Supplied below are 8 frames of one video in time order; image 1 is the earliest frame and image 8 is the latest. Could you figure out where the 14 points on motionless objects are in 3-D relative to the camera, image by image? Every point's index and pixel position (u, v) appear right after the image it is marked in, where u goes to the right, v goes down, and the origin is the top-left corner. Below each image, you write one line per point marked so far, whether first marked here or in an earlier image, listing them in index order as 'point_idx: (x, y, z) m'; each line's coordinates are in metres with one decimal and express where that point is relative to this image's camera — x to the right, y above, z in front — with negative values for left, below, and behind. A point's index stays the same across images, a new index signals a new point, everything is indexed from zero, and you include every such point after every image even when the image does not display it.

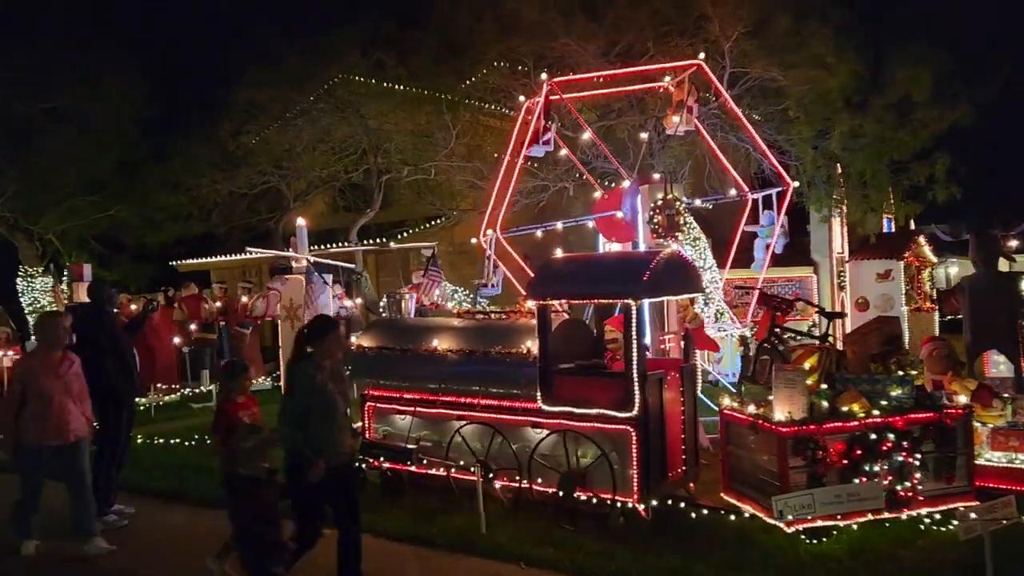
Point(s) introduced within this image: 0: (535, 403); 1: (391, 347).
0: (+0.2, -0.8, +7.1) m
1: (-1.0, -0.5, +8.2) m
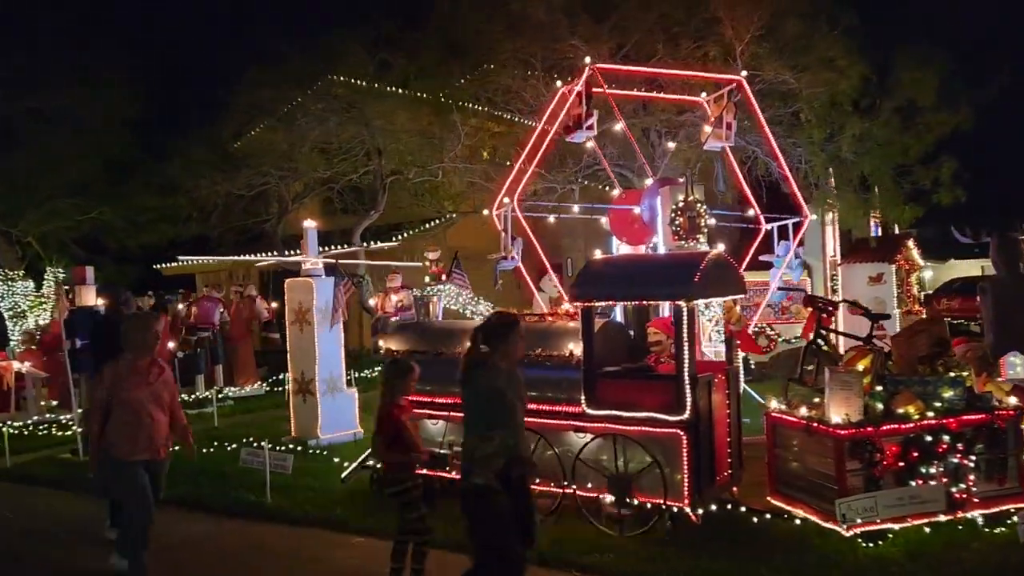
0: (+0.5, -0.9, +7.0) m
1: (-0.7, -0.5, +8.1) m
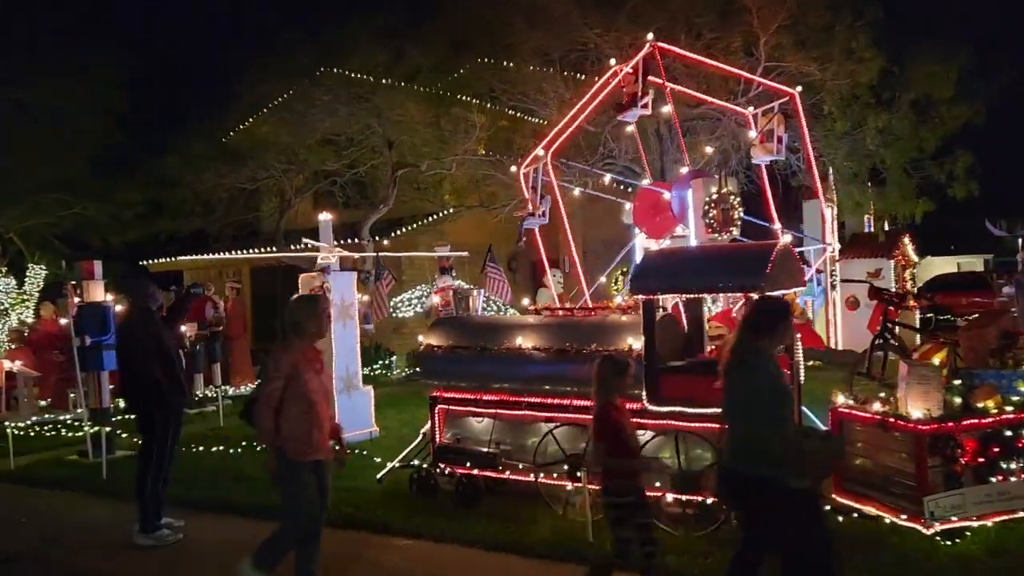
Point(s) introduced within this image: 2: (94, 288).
0: (+0.9, -0.8, +6.8) m
1: (-0.4, -0.5, +7.8) m
2: (-4.5, 0.0, +10.7) m
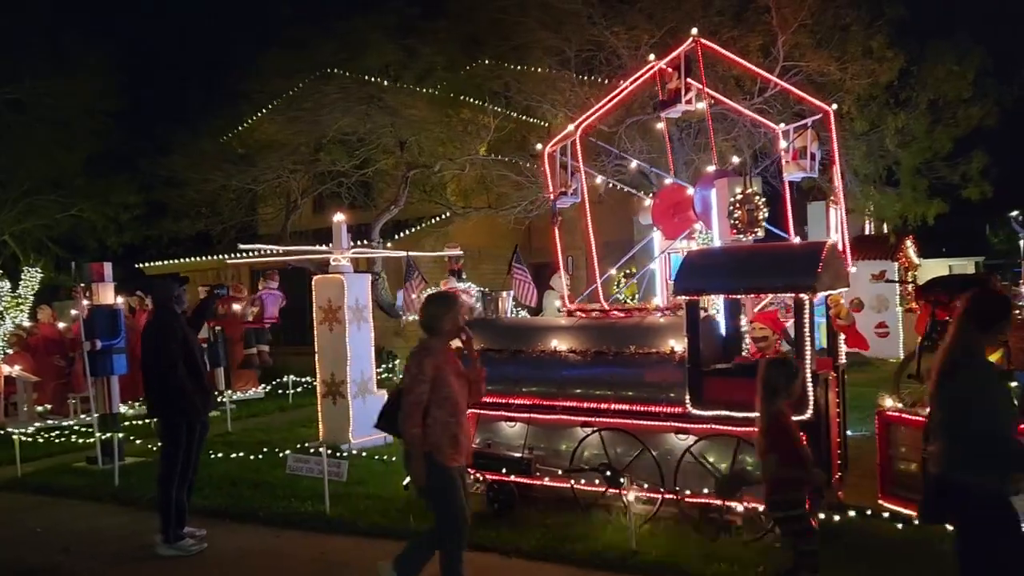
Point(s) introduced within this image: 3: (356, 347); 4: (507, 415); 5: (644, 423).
0: (+1.1, -0.8, +6.6) m
1: (-0.1, -0.5, +7.6) m
2: (-4.3, 0.0, +10.4) m
3: (-1.7, -0.7, +10.9) m
4: (0.0, -1.0, +7.5) m
5: (+0.9, -0.9, +6.8) m
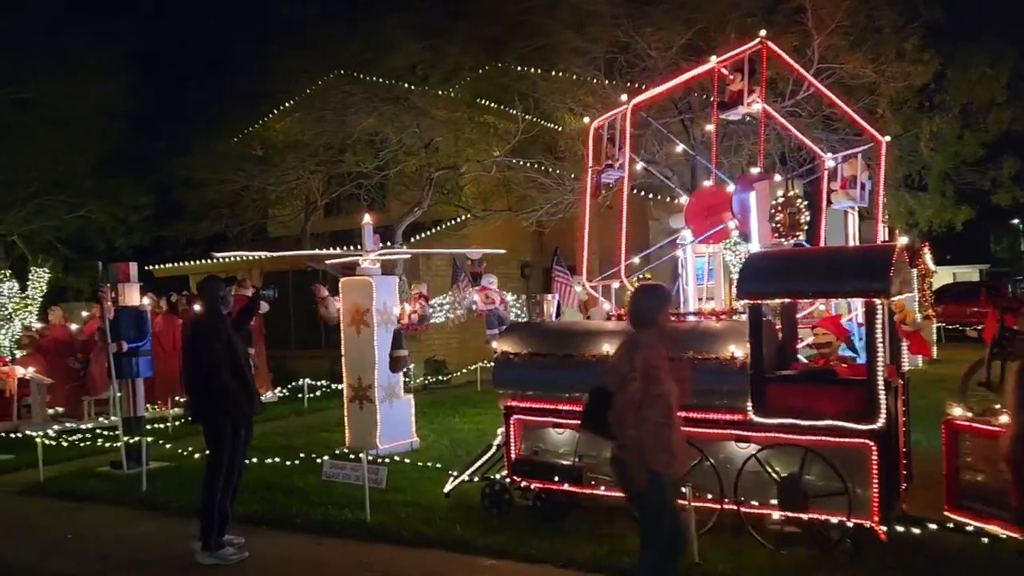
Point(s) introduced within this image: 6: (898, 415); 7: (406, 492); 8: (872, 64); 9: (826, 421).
0: (+1.5, -0.8, +6.4) m
1: (+0.2, -0.5, +7.4) m
2: (-4.0, 0.0, +10.2) m
3: (-1.4, -0.7, +10.7) m
4: (+0.3, -1.0, +7.3) m
5: (+1.3, -1.0, +6.6) m
6: (+2.4, -0.8, +6.2) m
7: (-0.9, -1.7, +8.3) m
8: (+4.3, +2.7, +11.7) m
9: (+2.0, -0.8, +6.1) m
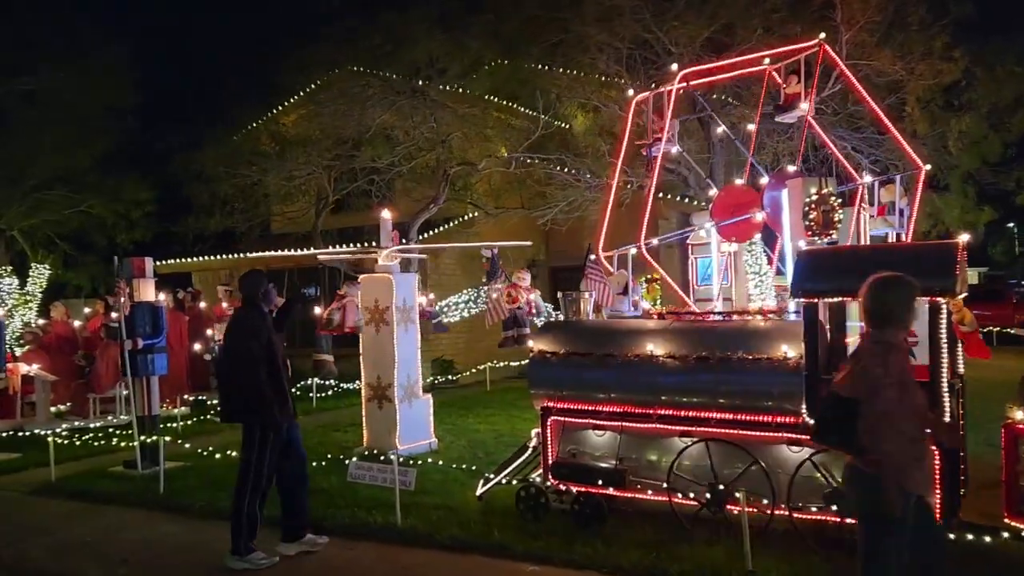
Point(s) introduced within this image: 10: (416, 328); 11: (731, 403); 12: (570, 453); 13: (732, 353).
0: (+1.8, -0.8, +6.2) m
1: (+0.5, -0.5, +7.2) m
2: (-3.7, 0.0, +9.9) m
3: (-1.2, -0.7, +10.4) m
4: (+0.6, -1.0, +7.1) m
5: (+1.6, -1.0, +6.4) m
6: (+2.7, -0.8, +6.0) m
7: (-0.6, -1.7, +8.0) m
8: (+4.6, +2.7, +11.6) m
9: (+2.2, -0.8, +5.9) m
10: (-1.0, -0.4, +10.8) m
11: (+1.4, -0.8, +6.4) m
12: (+0.4, -1.2, +7.2) m
13: (+1.5, -0.4, +6.6) m
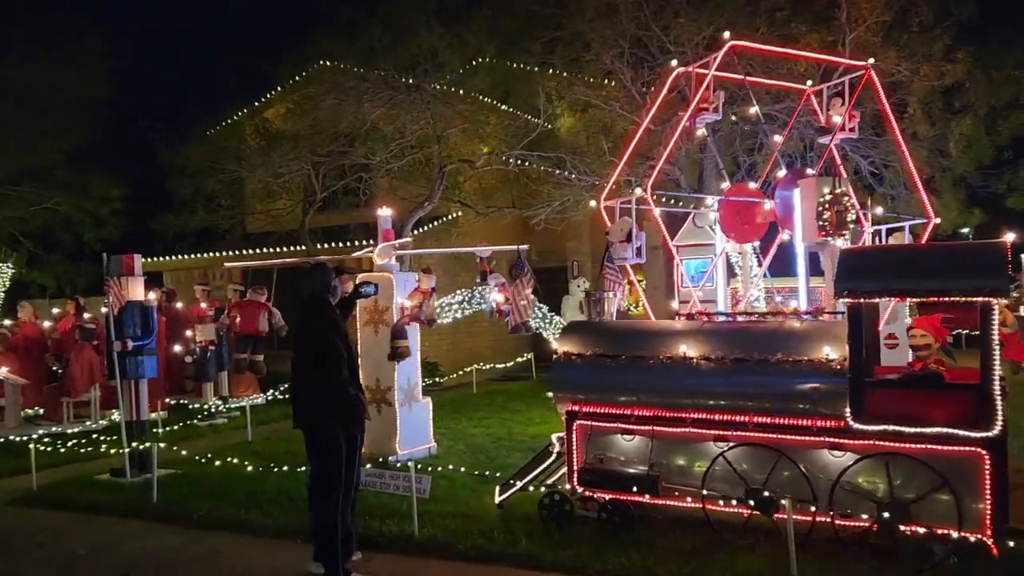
0: (+2.0, -0.8, +6.0) m
1: (+0.7, -0.5, +7.0) m
2: (-3.7, 0.0, +9.5) m
3: (-1.1, -0.7, +10.1) m
4: (+0.8, -1.0, +6.8) m
5: (+1.8, -1.0, +6.2) m
6: (+3.0, -0.8, +5.8) m
7: (-0.5, -1.7, +7.7) m
8: (+4.6, +2.6, +11.5) m
9: (+2.5, -0.8, +5.7) m
10: (-1.0, -0.4, +10.4) m
11: (+1.6, -0.8, +6.2) m
12: (+0.6, -1.2, +7.0) m
13: (+1.7, -0.4, +6.4) m
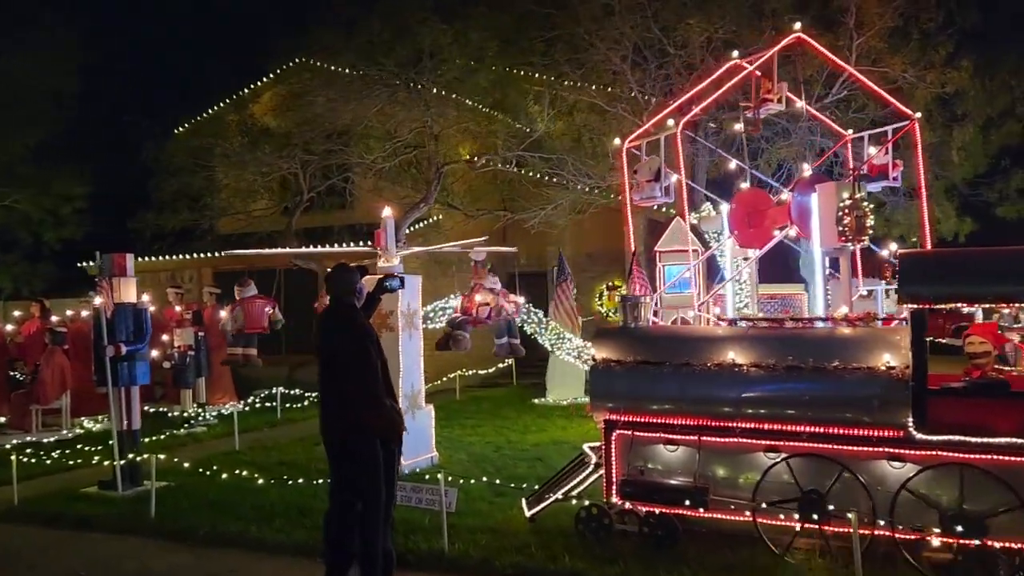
0: (+2.3, -0.9, +5.8) m
1: (+0.9, -0.5, +6.7) m
2: (-3.6, 0.0, +9.0) m
3: (-1.0, -0.7, +9.7) m
4: (+1.0, -1.0, +6.5) m
5: (+2.1, -1.0, +6.0) m
6: (+3.3, -0.9, +5.7) m
7: (-0.3, -1.7, +7.4) m
8: (+4.6, +2.6, +11.4) m
9: (+2.8, -0.9, +5.5) m
10: (-1.0, -0.5, +10.1) m
11: (+1.9, -0.8, +6.0) m
12: (+0.8, -1.2, +6.7) m
13: (+1.9, -0.5, +6.2) m
